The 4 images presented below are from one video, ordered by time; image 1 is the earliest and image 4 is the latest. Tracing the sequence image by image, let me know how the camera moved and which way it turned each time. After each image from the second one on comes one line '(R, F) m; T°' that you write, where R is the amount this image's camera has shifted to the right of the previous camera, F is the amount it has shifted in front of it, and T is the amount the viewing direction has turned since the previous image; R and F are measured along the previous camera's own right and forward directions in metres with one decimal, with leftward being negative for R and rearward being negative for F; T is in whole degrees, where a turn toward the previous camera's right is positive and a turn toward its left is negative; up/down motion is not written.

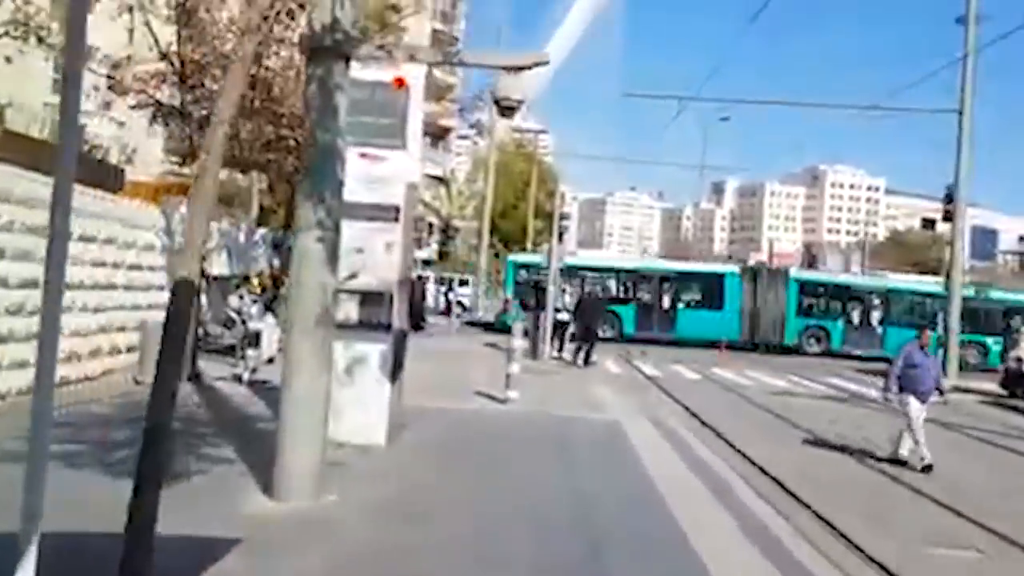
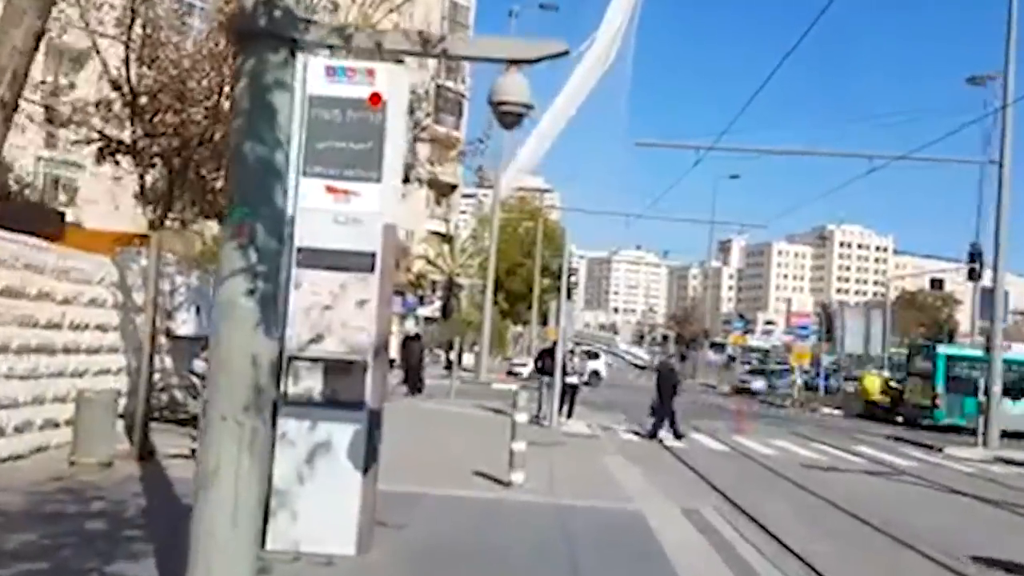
(0.0, +2.5) m; 0°
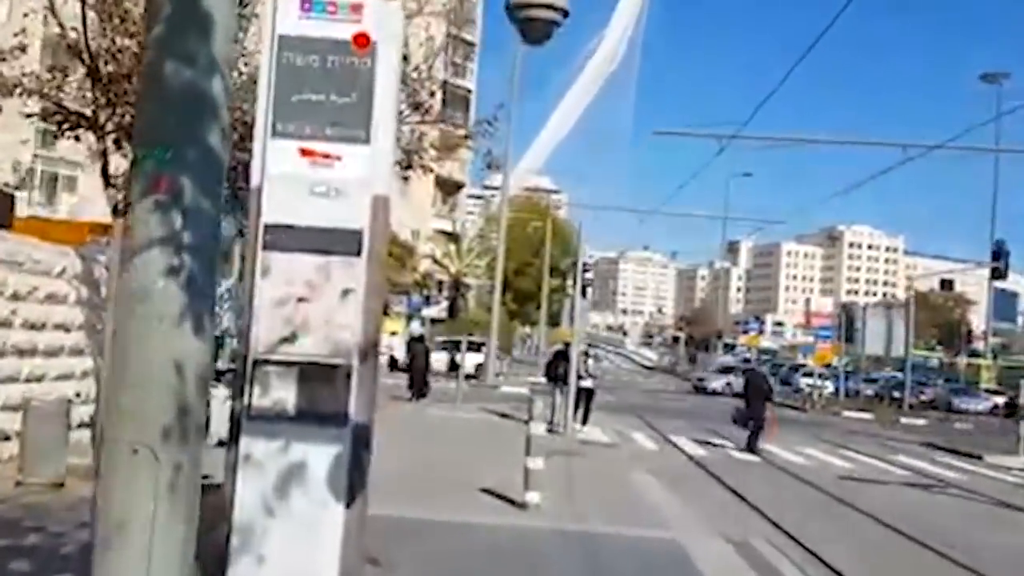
(-0.1, +1.9) m; 0°
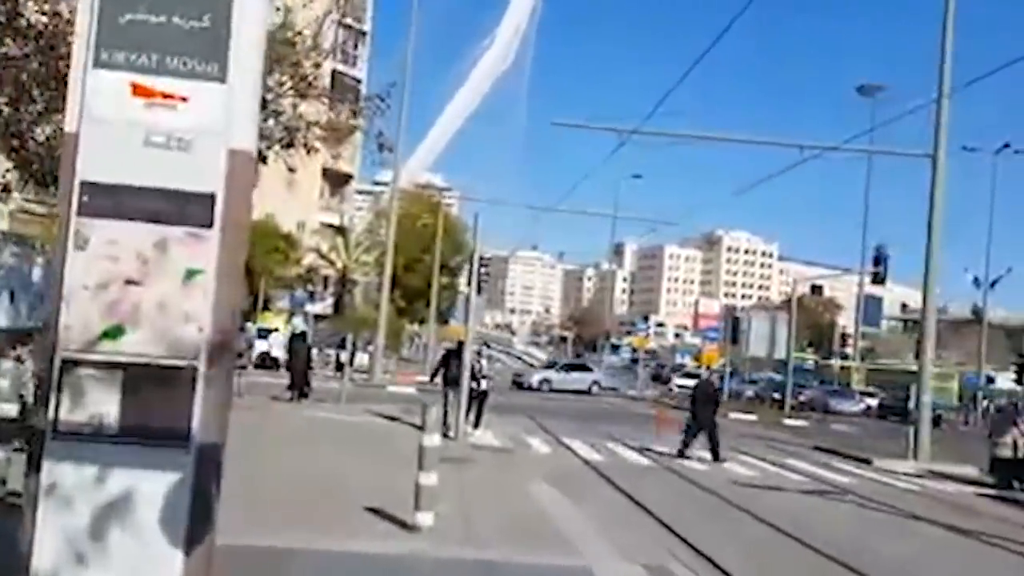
(0.0, +1.7) m; +5°
